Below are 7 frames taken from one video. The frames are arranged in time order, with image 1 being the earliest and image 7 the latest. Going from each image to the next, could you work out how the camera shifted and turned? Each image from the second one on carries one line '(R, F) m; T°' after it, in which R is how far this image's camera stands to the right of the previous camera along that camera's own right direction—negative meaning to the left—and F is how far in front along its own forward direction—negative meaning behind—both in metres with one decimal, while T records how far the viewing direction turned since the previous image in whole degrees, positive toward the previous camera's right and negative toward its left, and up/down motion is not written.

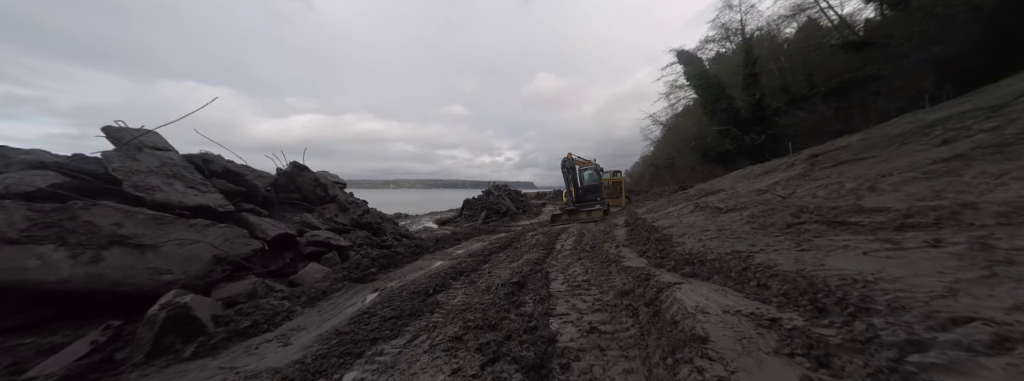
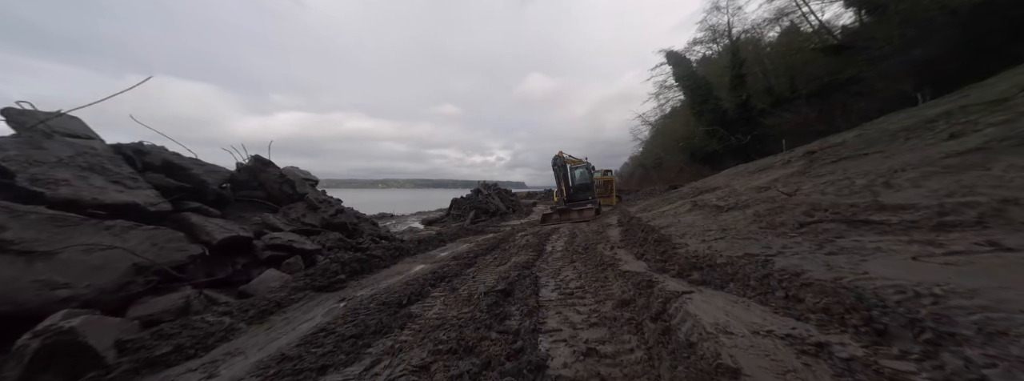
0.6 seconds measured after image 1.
(+0.1, +0.6) m; +2°
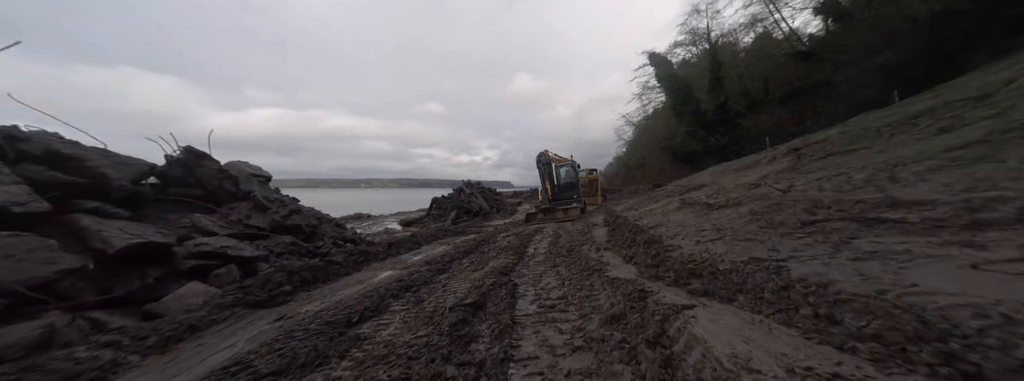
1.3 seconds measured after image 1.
(+0.2, +0.6) m; +3°
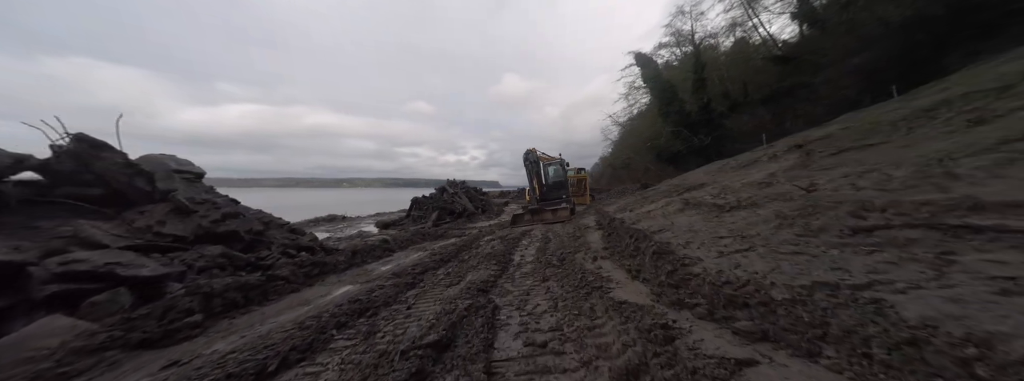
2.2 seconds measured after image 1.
(+0.1, +0.9) m; +2°
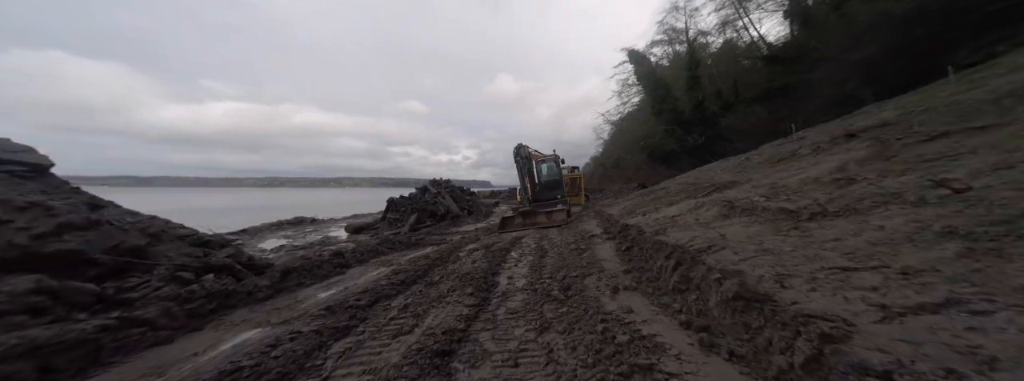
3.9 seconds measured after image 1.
(+0.1, +1.7) m; +2°
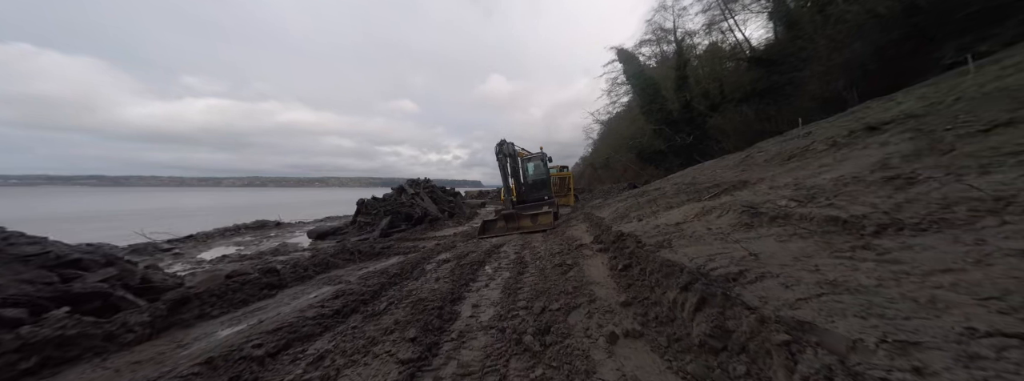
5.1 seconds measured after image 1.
(+0.3, +1.1) m; +2°
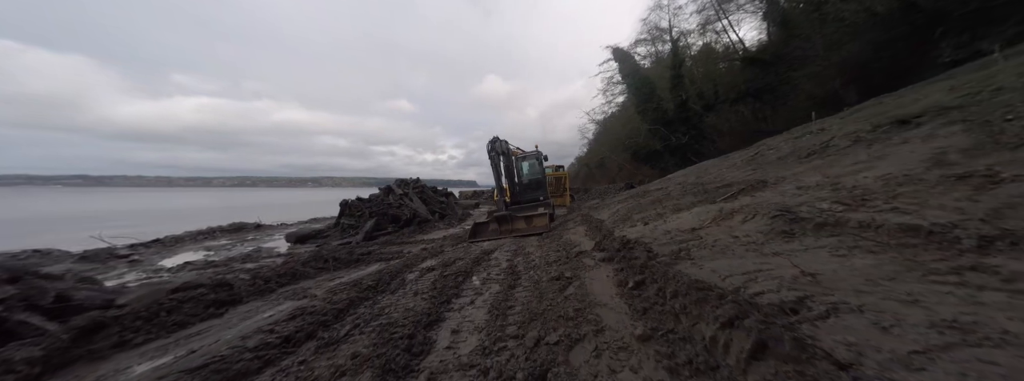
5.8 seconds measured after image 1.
(+0.1, +0.7) m; +1°
